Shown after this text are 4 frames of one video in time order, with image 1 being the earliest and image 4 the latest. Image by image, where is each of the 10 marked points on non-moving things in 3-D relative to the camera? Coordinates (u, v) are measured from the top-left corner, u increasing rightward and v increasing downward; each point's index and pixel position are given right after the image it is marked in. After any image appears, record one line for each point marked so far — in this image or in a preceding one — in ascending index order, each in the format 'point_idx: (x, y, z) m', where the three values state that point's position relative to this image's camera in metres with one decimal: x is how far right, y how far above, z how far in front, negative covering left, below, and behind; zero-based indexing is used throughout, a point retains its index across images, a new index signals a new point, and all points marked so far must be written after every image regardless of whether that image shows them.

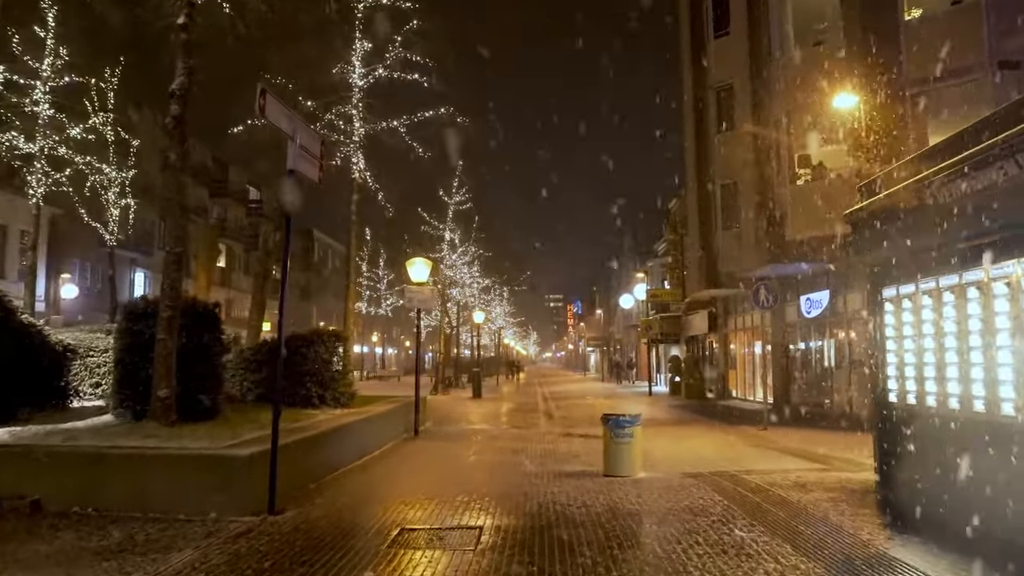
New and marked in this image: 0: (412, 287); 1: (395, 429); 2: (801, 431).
0: (-2.2, 0.0, +17.8) m
1: (-2.3, -2.8, +16.1) m
2: (+6.1, -3.0, +17.2) m
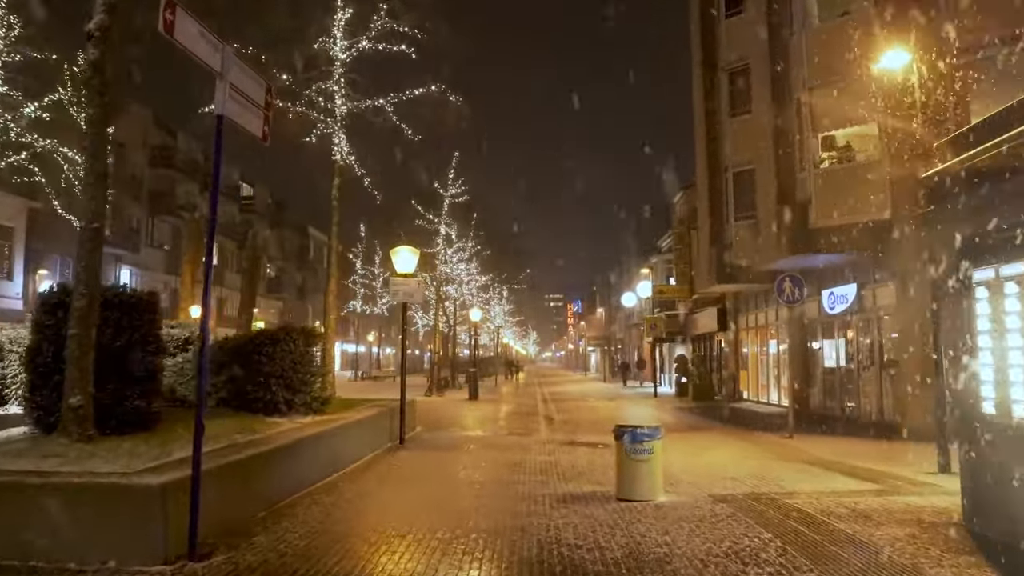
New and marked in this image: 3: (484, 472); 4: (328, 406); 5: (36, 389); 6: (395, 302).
0: (-2.3, +0.2, +15.9) m
1: (-2.4, -2.6, +14.2) m
2: (+6.1, -2.9, +15.4) m
3: (-0.4, -2.6, +11.4) m
4: (-3.4, -2.1, +14.9) m
5: (-5.0, -1.1, +8.5) m
6: (-2.3, -0.3, +15.7) m
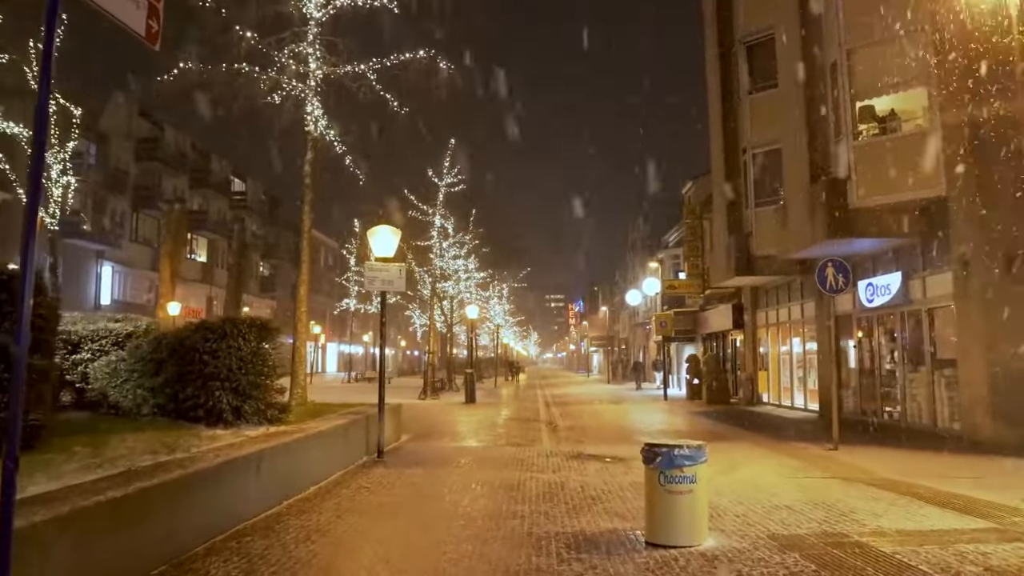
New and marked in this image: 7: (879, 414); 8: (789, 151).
0: (-2.3, +0.4, +13.6) m
1: (-2.4, -2.4, +11.9) m
2: (+6.0, -2.7, +13.1) m
3: (-0.4, -2.4, +9.1) m
4: (-3.4, -1.9, +12.6) m
5: (-5.1, -0.8, +6.2) m
6: (-2.3, -0.1, +13.4) m
7: (+8.3, -2.9, +18.4) m
8: (+6.8, +3.4, +20.0) m
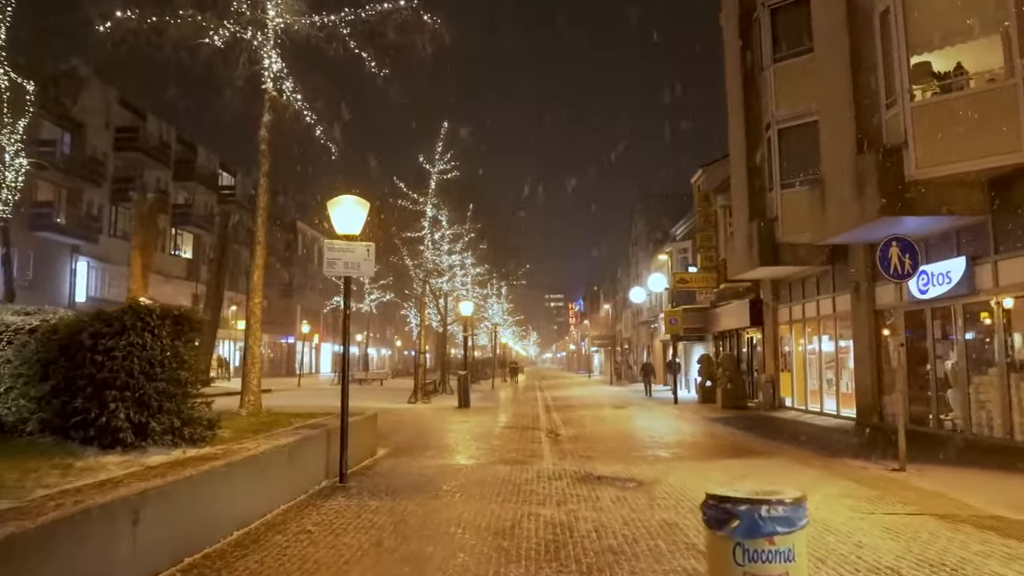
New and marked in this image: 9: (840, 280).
0: (-2.4, +0.6, +11.1) m
1: (-2.5, -2.2, +9.4) m
2: (+5.9, -2.4, +10.5) m
3: (-0.5, -2.2, +6.6) m
4: (-3.5, -1.7, +10.0) m
5: (-5.1, -0.6, +3.7) m
6: (-2.4, +0.1, +10.8) m
7: (+8.2, -2.7, +15.9) m
8: (+6.7, +3.6, +17.5) m
9: (+7.9, +0.2, +19.5) m
